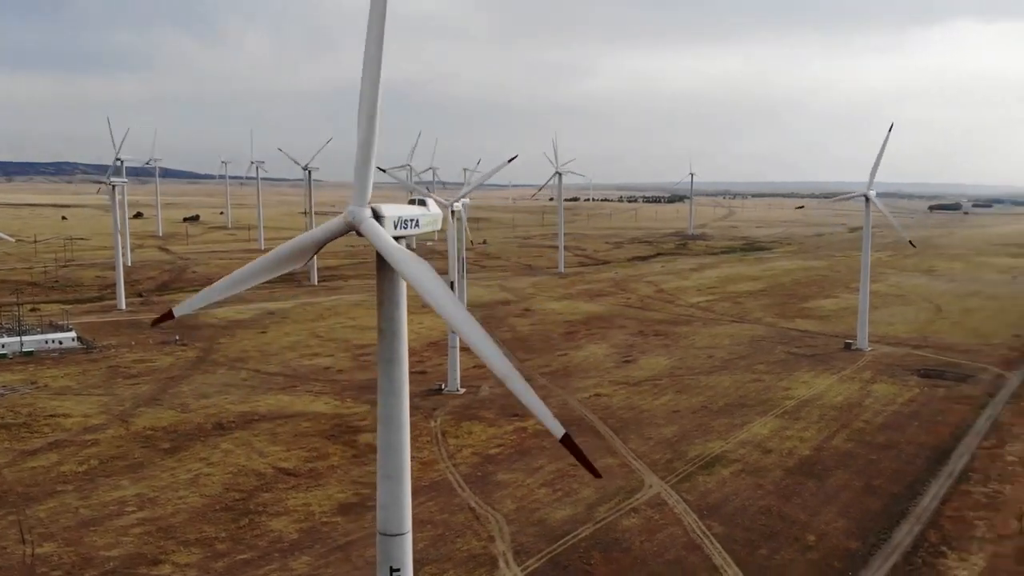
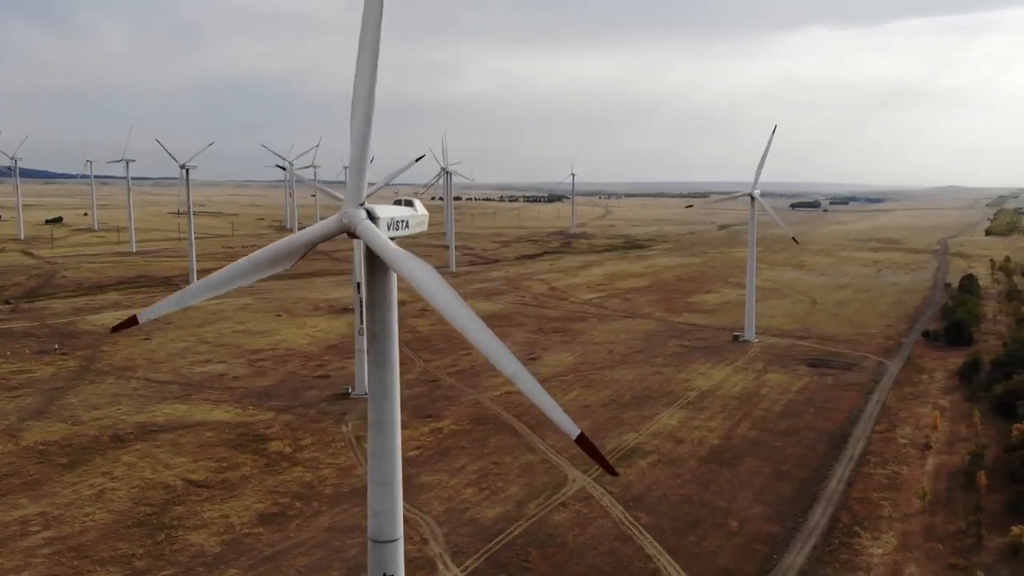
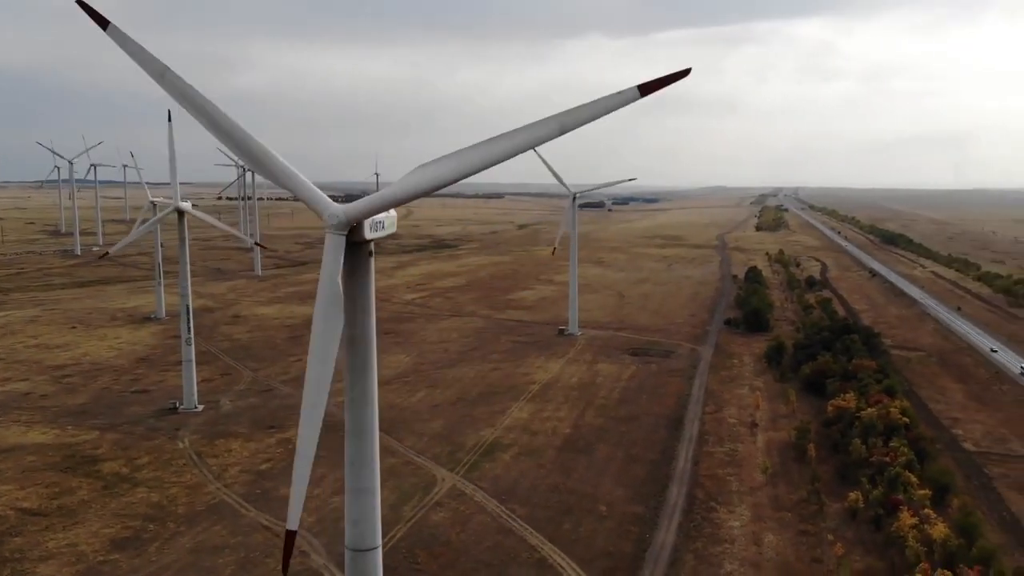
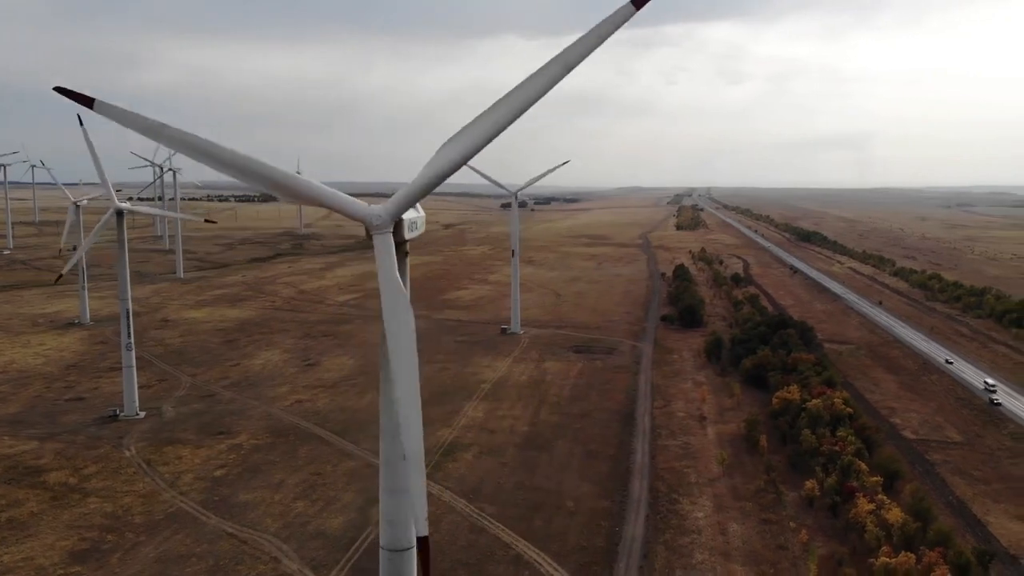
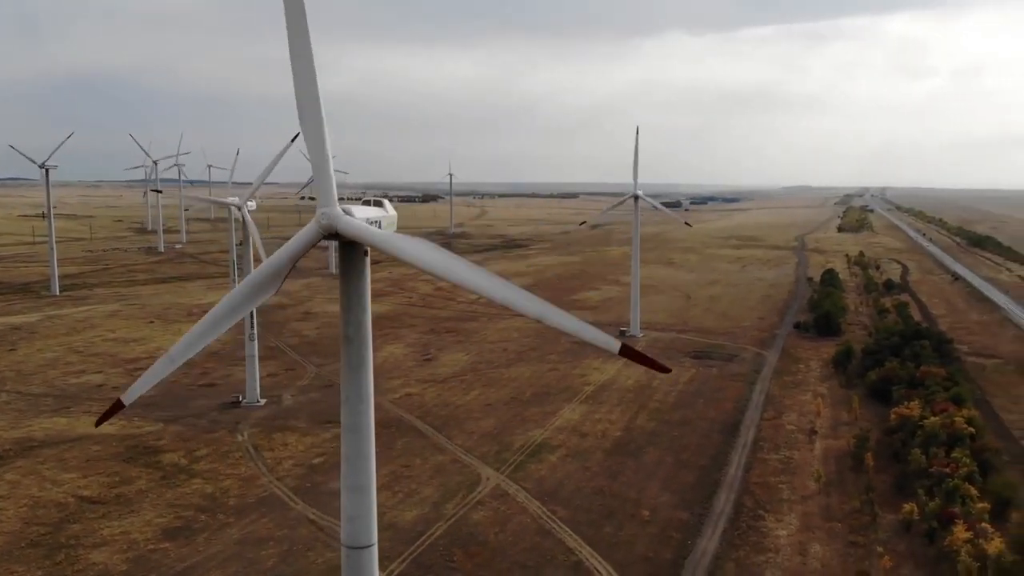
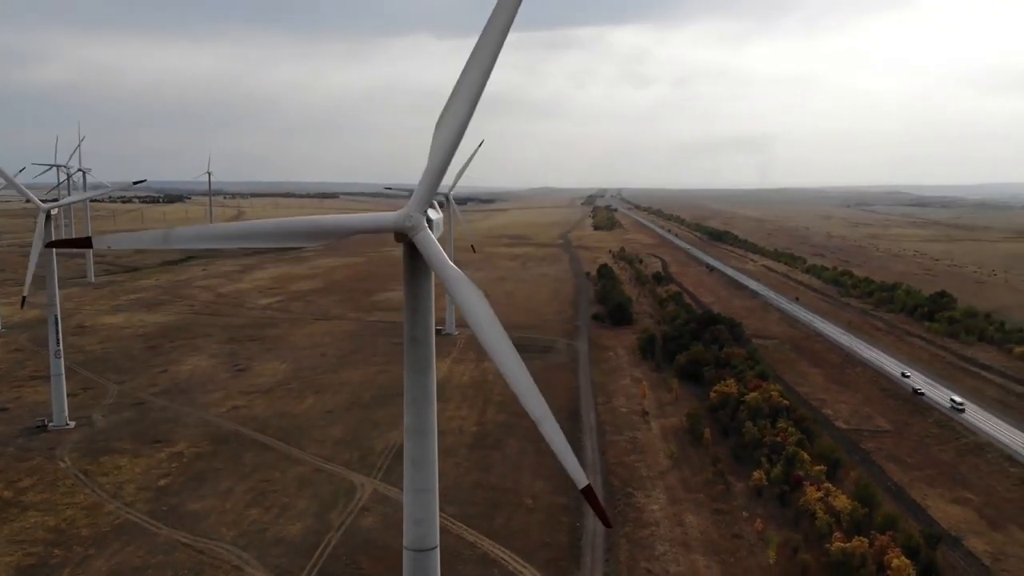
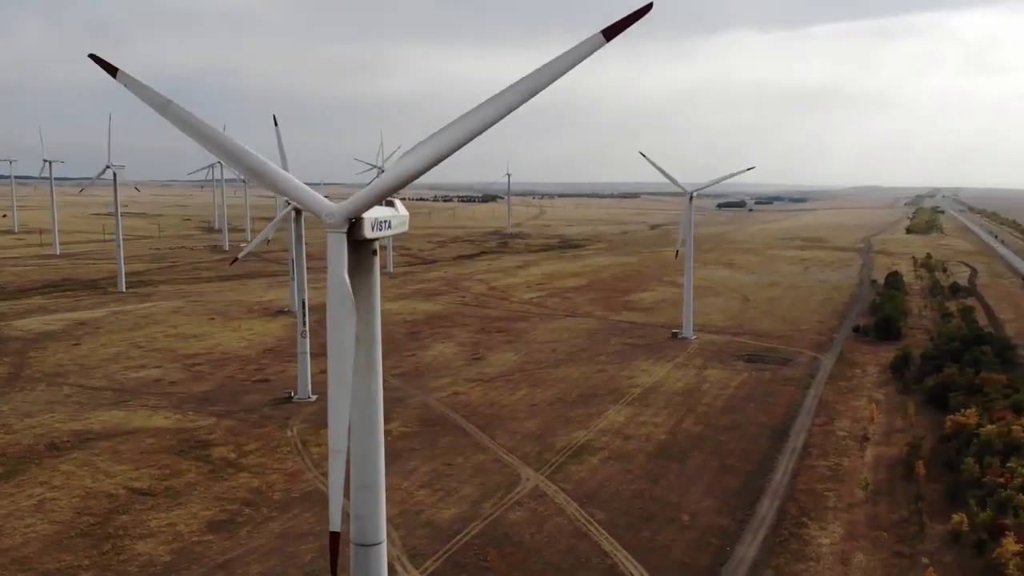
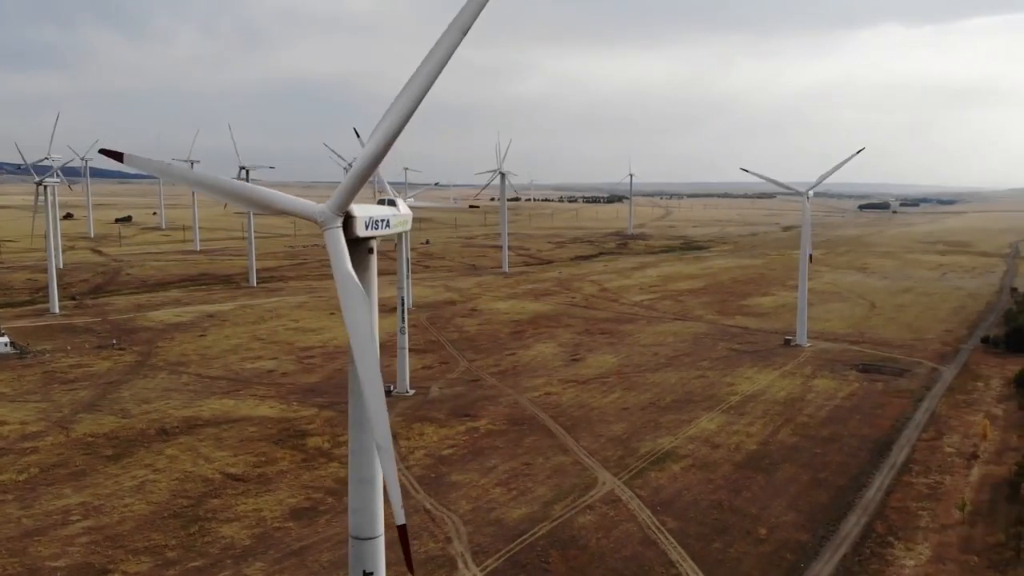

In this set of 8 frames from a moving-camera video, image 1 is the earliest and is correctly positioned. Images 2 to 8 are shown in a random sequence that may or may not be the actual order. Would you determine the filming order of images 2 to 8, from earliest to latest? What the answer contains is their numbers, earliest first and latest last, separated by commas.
8, 2, 7, 5, 3, 4, 6
